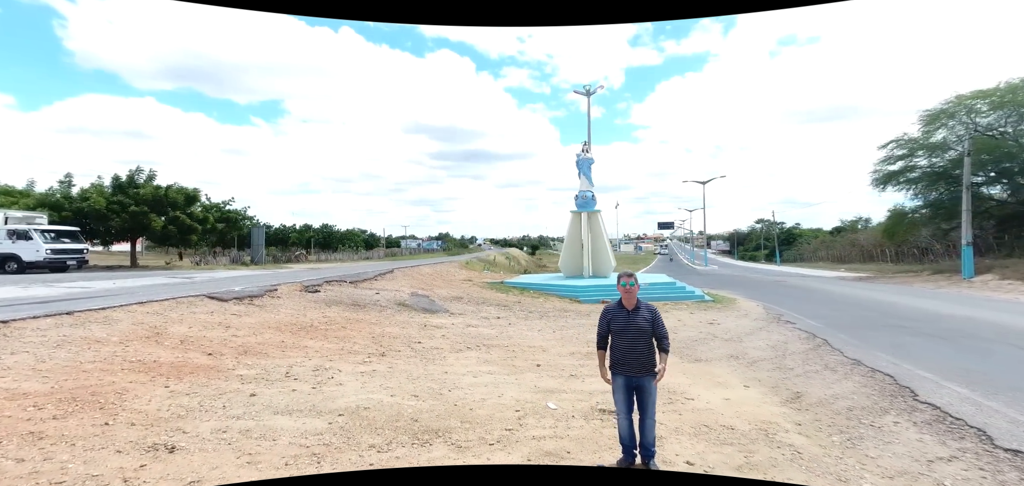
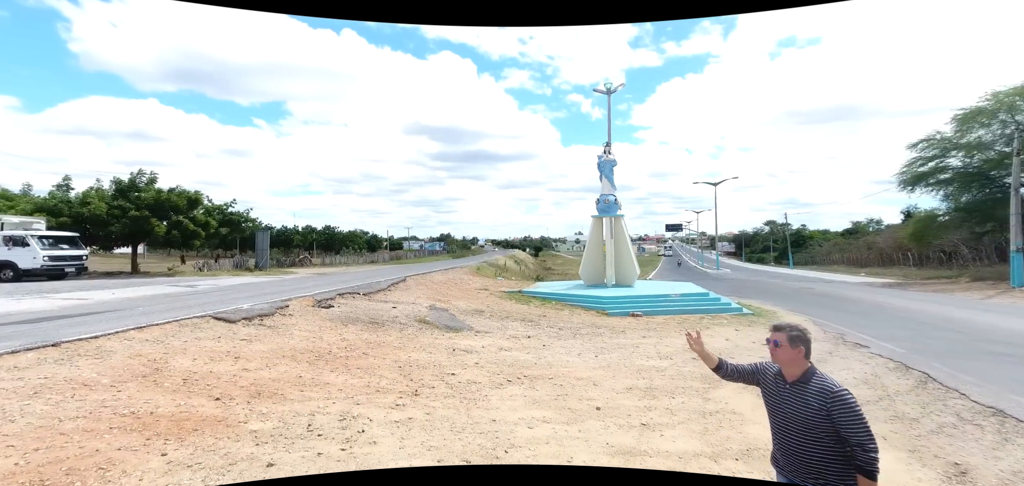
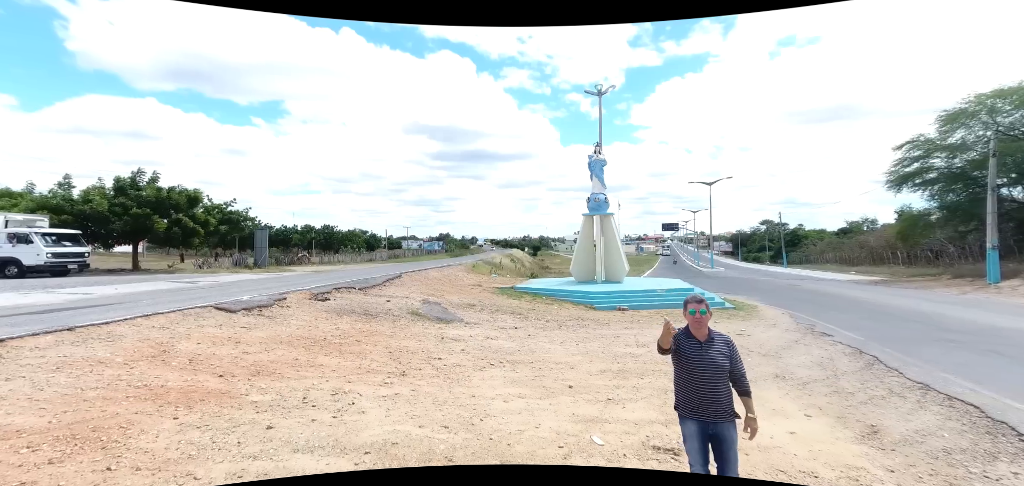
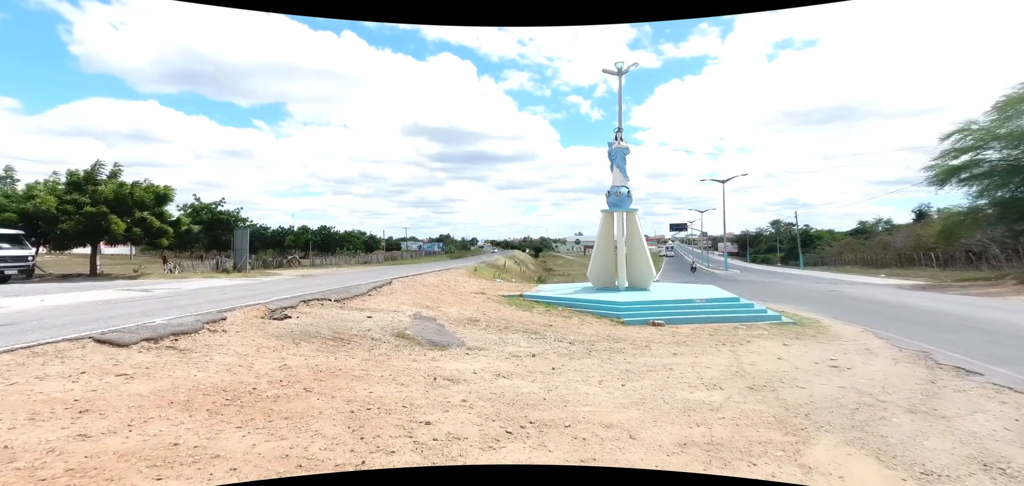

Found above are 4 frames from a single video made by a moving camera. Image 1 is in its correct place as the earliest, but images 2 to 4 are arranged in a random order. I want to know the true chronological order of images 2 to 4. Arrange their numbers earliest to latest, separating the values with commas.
3, 2, 4
